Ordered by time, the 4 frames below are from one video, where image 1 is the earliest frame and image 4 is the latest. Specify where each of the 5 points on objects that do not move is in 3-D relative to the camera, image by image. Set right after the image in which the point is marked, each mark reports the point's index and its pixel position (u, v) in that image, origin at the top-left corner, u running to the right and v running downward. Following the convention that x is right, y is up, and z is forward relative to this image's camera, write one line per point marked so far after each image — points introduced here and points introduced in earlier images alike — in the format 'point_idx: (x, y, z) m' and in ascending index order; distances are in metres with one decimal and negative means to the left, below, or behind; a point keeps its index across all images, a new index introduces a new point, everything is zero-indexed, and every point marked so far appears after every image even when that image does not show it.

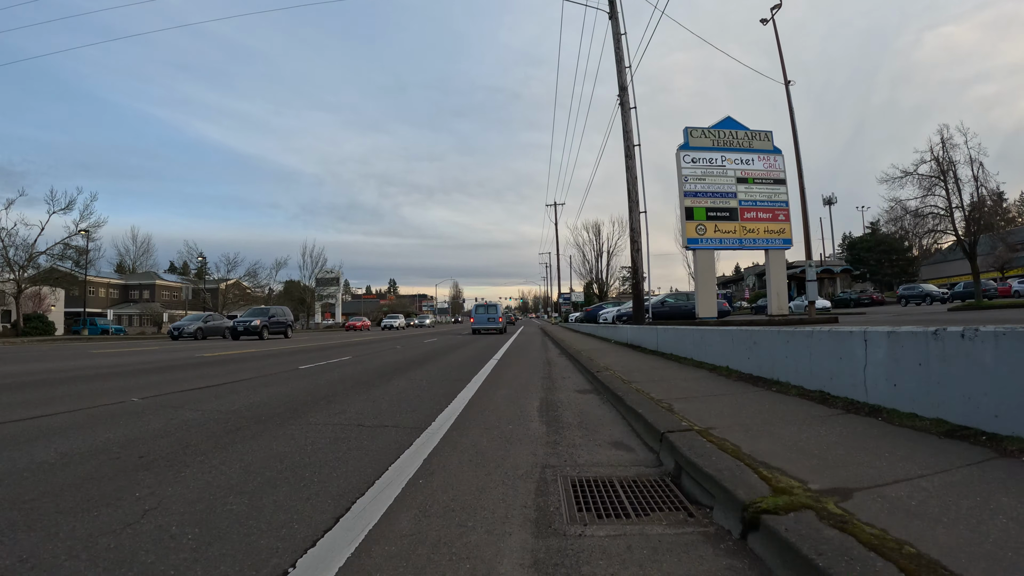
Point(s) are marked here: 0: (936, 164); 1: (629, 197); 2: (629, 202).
0: (+15.3, +4.5, +19.7) m
1: (+2.3, +1.8, +10.9) m
2: (+2.3, +1.7, +10.8) m
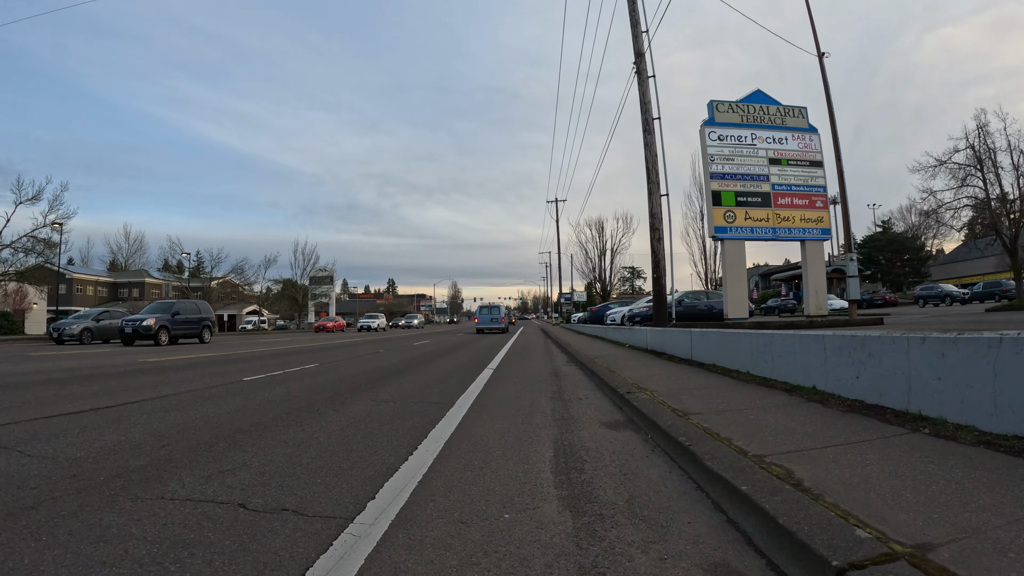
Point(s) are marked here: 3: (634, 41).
0: (+15.3, +4.5, +18.2) m
1: (+2.3, +1.9, +9.3) m
2: (+2.3, +1.8, +9.2) m
3: (+2.4, +4.9, +11.0) m
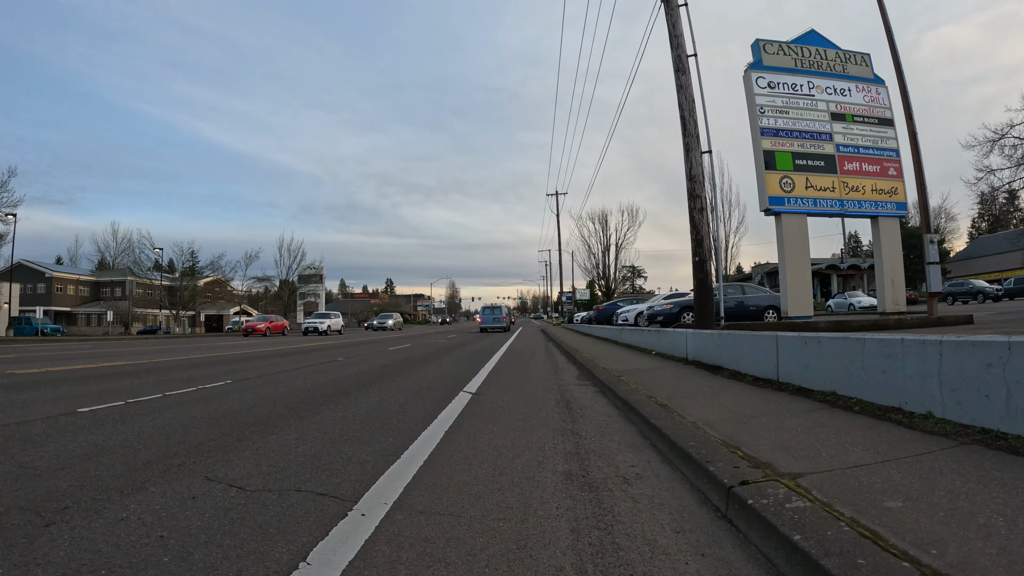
0: (+15.1, +4.7, +15.9) m
1: (+2.2, +2.0, +7.0) m
2: (+2.2, +2.0, +7.0) m
3: (+2.3, +5.1, +8.7) m
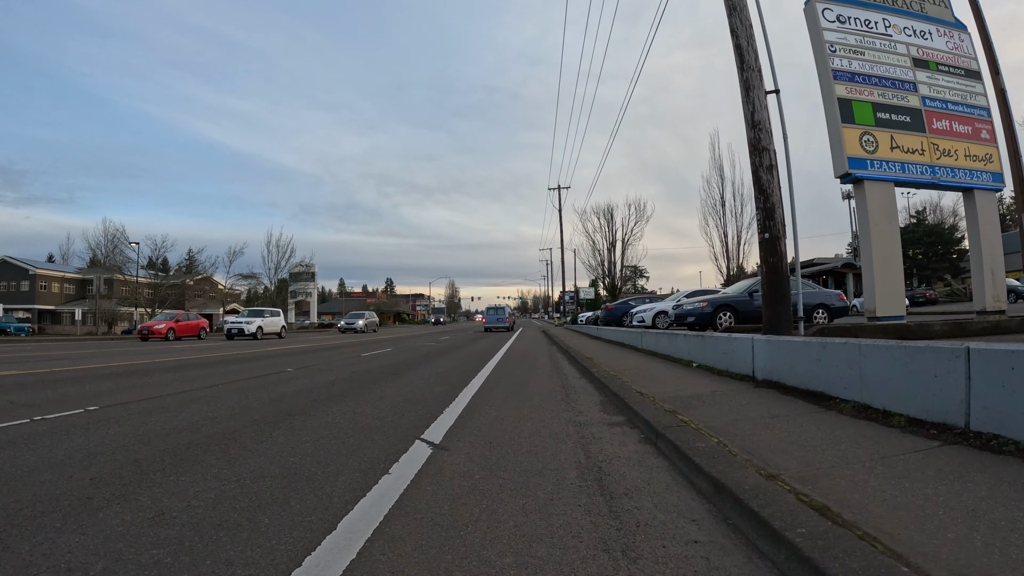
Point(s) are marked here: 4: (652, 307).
0: (+15.1, +4.8, +14.1) m
1: (+2.2, +2.1, +5.3) m
2: (+2.2, +2.0, +5.2) m
3: (+2.3, +5.2, +7.0) m
4: (+4.5, -0.6, +18.0) m
